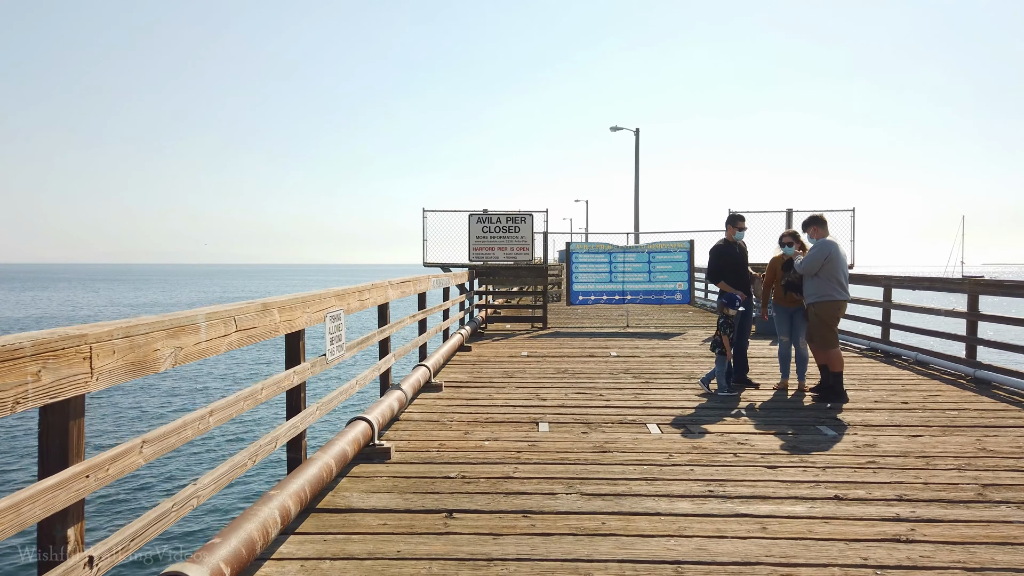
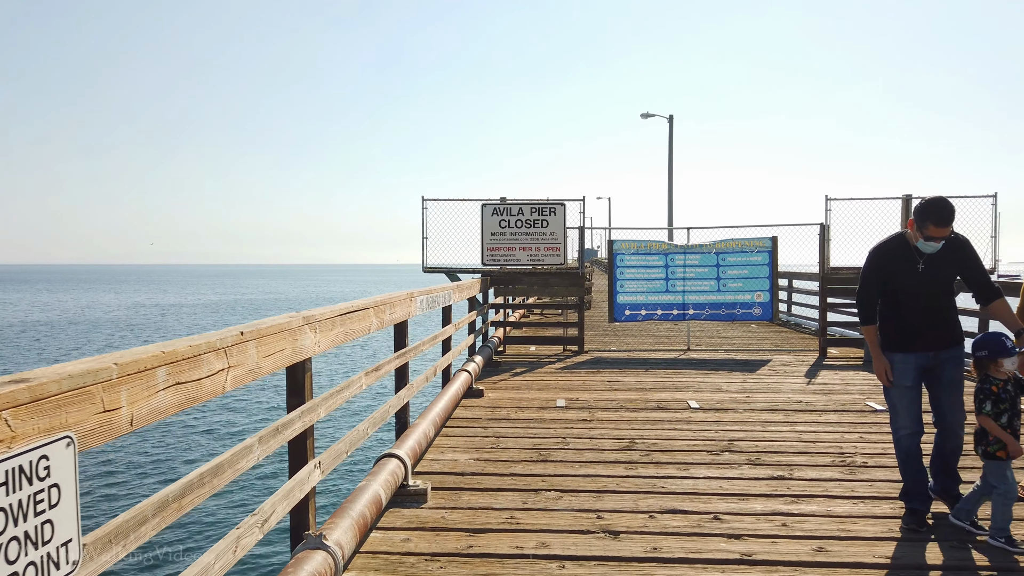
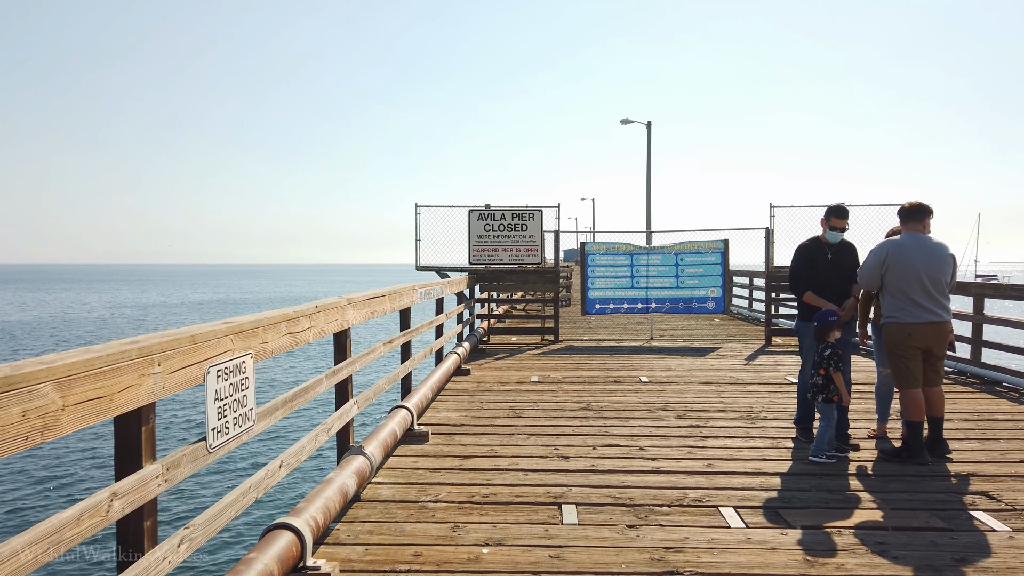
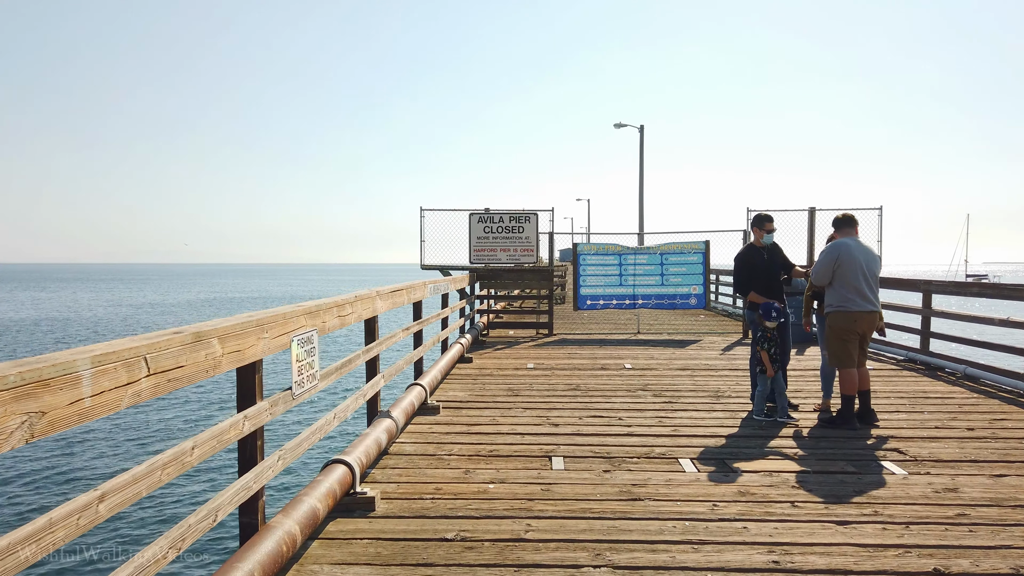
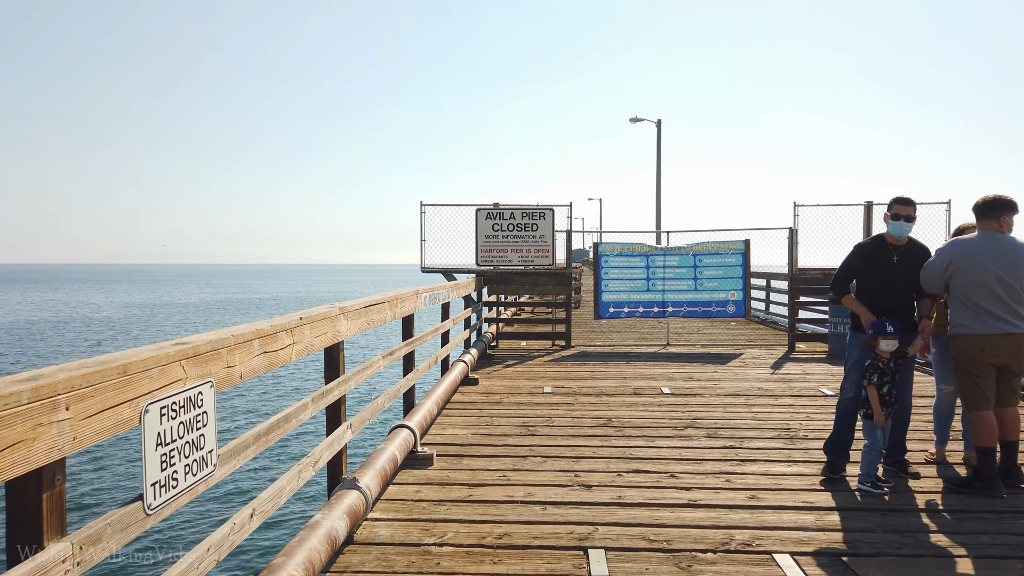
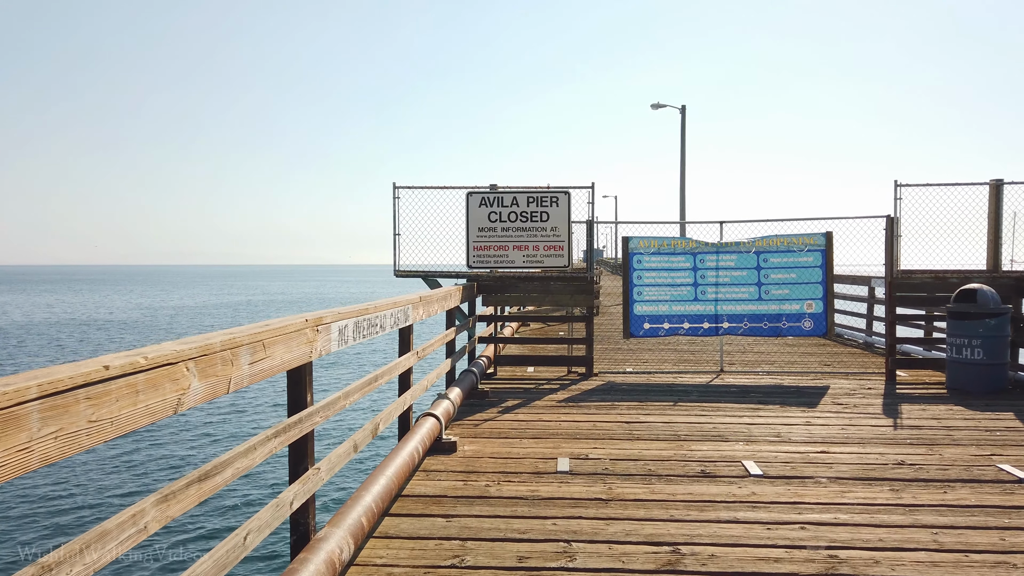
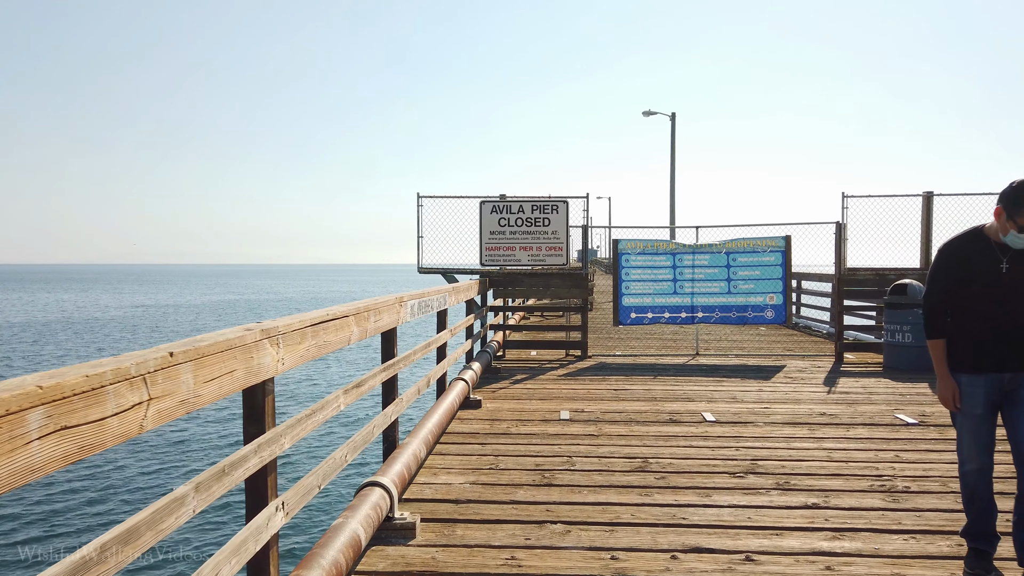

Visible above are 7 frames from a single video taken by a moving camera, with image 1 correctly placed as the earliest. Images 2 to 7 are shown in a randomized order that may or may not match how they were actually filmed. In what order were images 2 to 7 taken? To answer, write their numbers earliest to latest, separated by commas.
4, 3, 5, 2, 7, 6
